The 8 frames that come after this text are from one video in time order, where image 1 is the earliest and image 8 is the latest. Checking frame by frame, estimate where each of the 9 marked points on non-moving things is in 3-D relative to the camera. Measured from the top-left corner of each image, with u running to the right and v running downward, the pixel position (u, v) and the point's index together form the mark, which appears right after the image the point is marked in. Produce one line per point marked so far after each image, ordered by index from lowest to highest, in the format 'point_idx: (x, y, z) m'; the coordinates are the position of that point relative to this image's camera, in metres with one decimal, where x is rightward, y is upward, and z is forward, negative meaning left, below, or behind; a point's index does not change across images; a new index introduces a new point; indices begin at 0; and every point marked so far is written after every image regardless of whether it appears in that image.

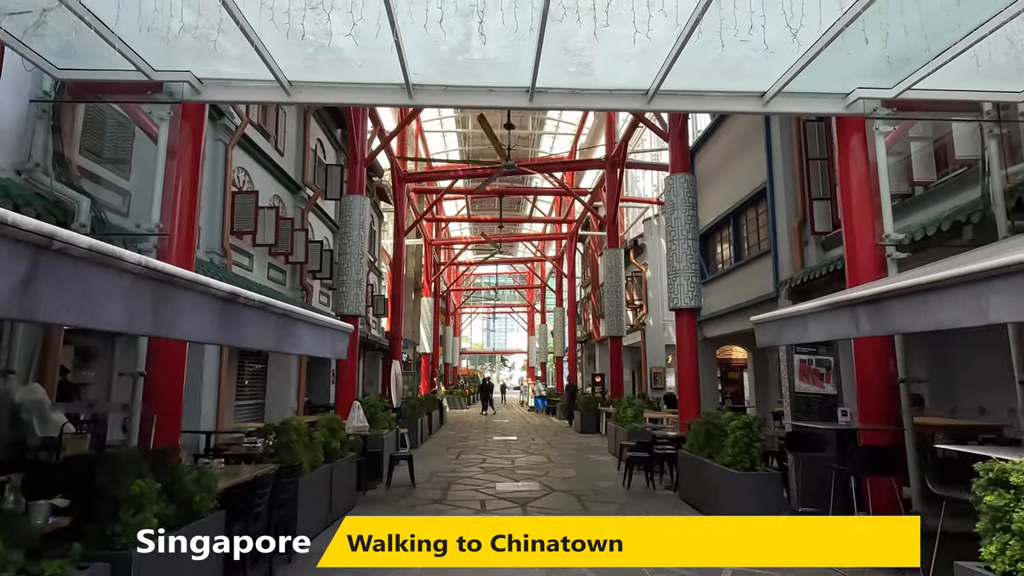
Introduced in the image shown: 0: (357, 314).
0: (-3.3, -0.6, +12.9) m
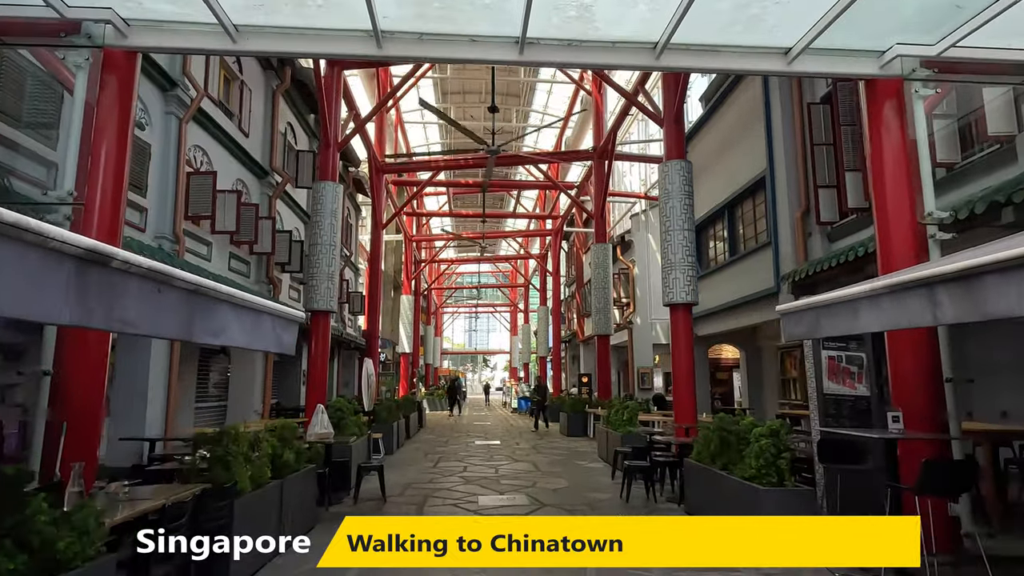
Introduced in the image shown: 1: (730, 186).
0: (-3.6, -0.4, +11.9) m
1: (+4.6, +2.2, +12.6) m
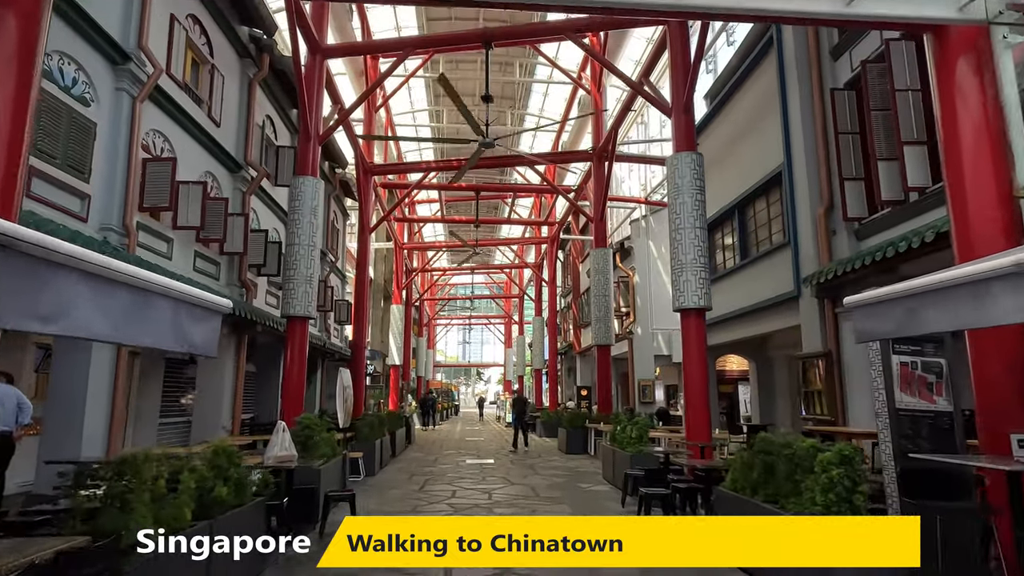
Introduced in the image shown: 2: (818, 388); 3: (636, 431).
0: (-3.7, -0.5, +10.9) m
1: (+4.5, +2.1, +11.8) m
2: (+4.6, -1.5, +9.0) m
3: (+1.7, -1.9, +8.2) m
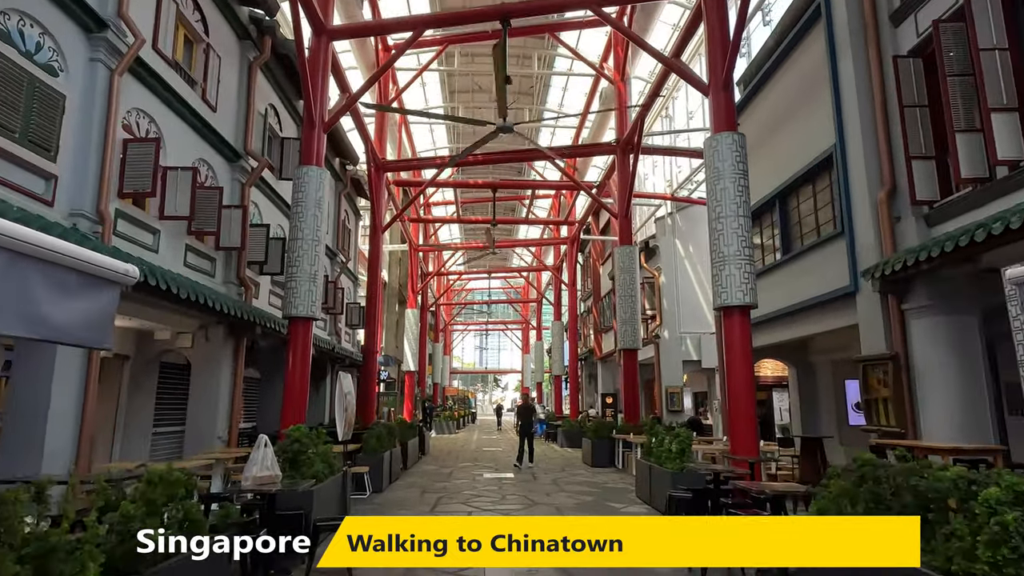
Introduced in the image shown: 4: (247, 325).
0: (-3.4, -0.5, +10.1) m
1: (+4.9, +2.1, +10.7) m
2: (+4.9, -1.4, +7.9) m
3: (+1.9, -1.8, +7.1) m
4: (-4.3, -0.6, +9.8) m
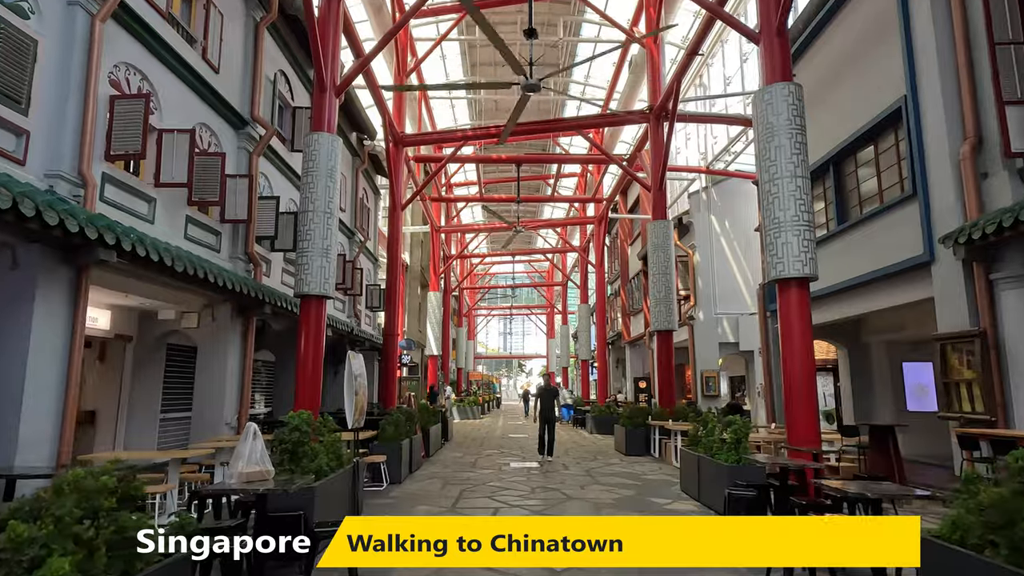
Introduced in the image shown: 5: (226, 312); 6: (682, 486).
0: (-2.9, -0.1, +9.4) m
1: (+5.3, +2.5, +9.6) m
2: (+5.2, -1.0, +7.0) m
3: (+2.3, -1.5, +6.3) m
4: (-3.9, -0.2, +9.1) m
5: (-4.2, -0.4, +8.9) m
6: (+2.1, -2.5, +7.5) m
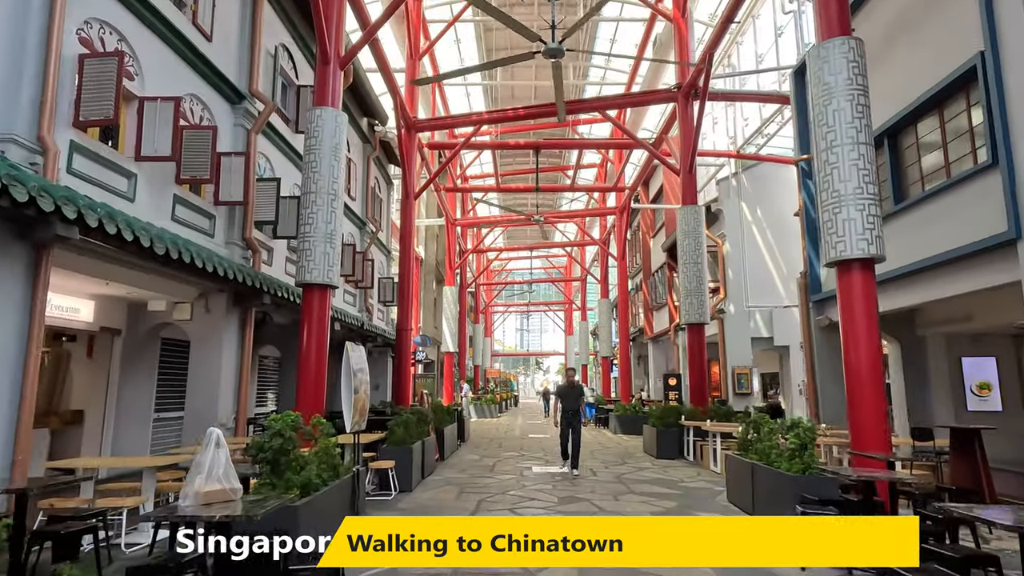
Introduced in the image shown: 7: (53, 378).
0: (-2.6, +0.1, +8.6) m
1: (+5.6, +2.8, +8.6) m
2: (+5.5, -0.8, +6.0) m
3: (+2.5, -1.3, +5.4) m
4: (-3.6, -0.1, +8.4) m
5: (-3.9, -0.2, +8.1) m
6: (+2.4, -2.3, +6.6) m
7: (-5.6, -1.1, +7.5) m
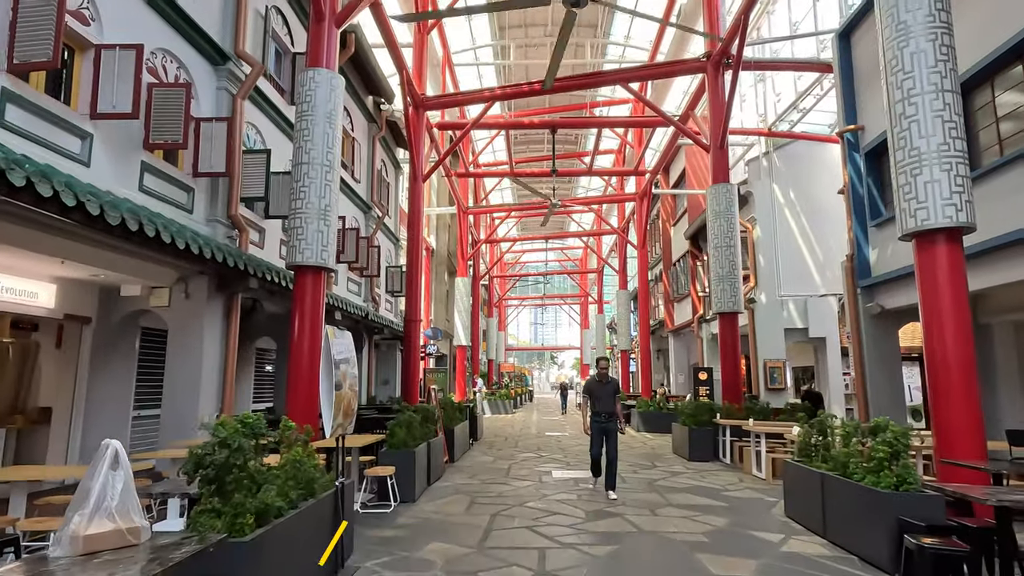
0: (-2.4, +0.3, +7.7) m
1: (+5.8, +3.0, +7.5) m
2: (+5.6, -0.6, +4.9) m
3: (+2.6, -1.1, +4.3) m
4: (-3.4, +0.1, +7.5) m
5: (-3.7, 0.0, +7.2) m
6: (+2.5, -2.1, +5.6) m
7: (-5.4, -0.9, +6.6) m
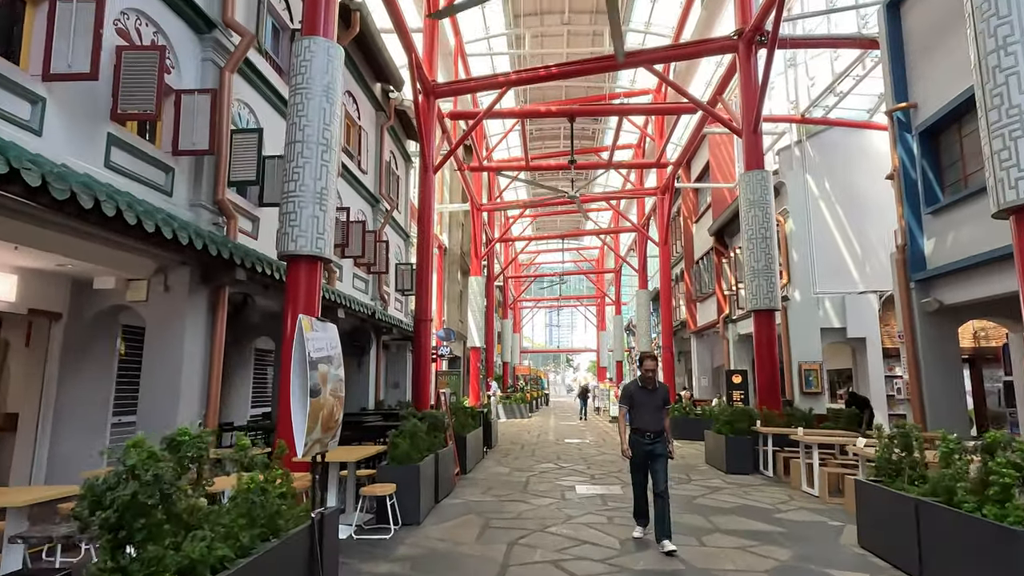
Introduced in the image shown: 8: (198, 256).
0: (-2.2, +0.4, +6.9) m
1: (+6.0, +3.1, +6.5) m
2: (+5.8, -0.5, +3.9) m
3: (+2.8, -1.0, +3.4) m
4: (-3.2, +0.2, +6.7) m
5: (-3.5, +0.1, +6.5) m
6: (+2.7, -1.9, +4.7) m
7: (-5.3, -0.8, +5.9) m
8: (-3.3, +0.3, +6.2) m
